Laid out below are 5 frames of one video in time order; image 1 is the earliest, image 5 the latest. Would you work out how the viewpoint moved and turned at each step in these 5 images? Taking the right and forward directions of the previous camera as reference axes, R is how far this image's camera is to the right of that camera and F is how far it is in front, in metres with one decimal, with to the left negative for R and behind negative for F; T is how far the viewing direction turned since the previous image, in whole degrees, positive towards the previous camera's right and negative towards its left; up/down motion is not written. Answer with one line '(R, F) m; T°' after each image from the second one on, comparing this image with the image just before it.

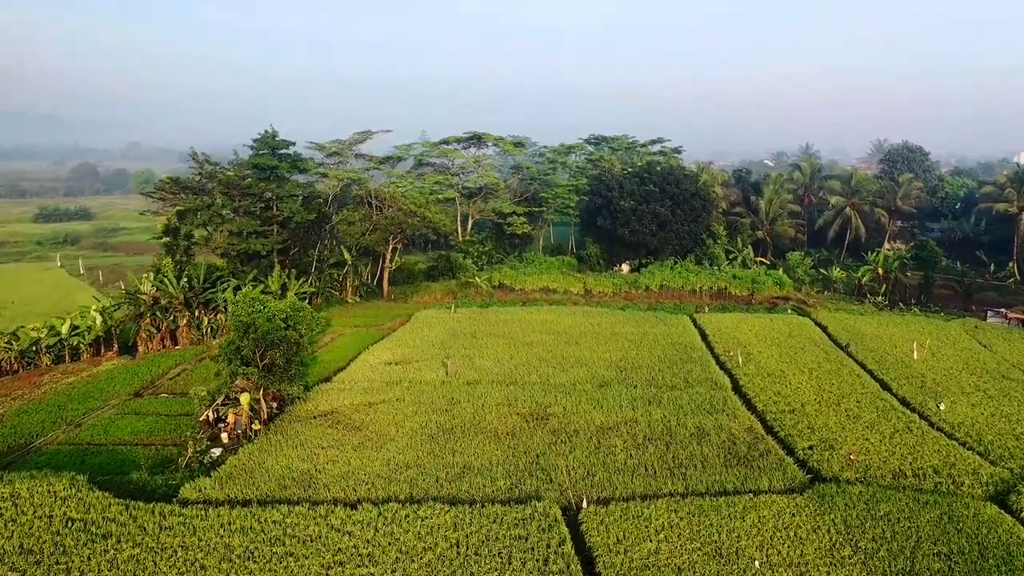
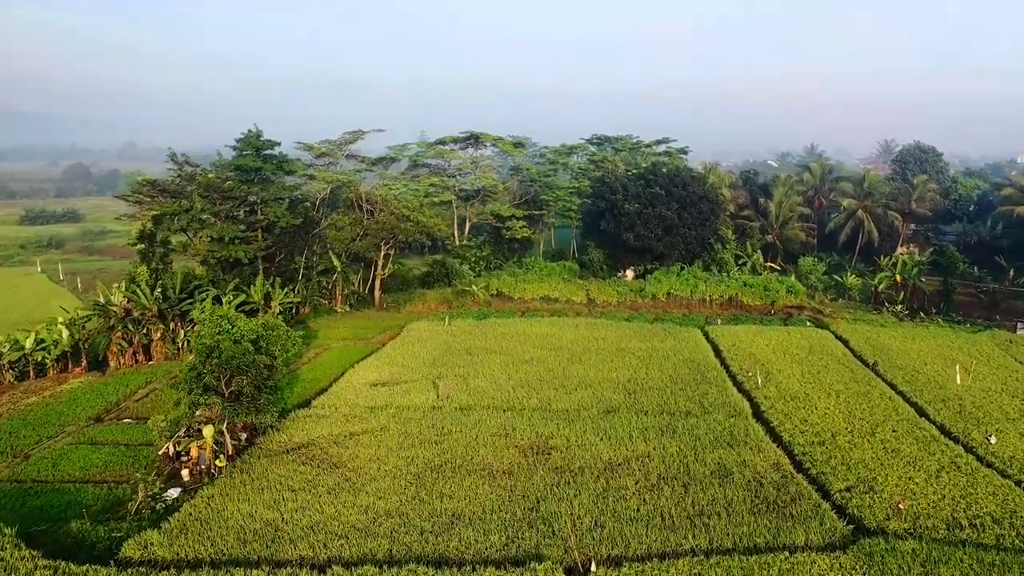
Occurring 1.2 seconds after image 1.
(+0.1, +1.3) m; 0°
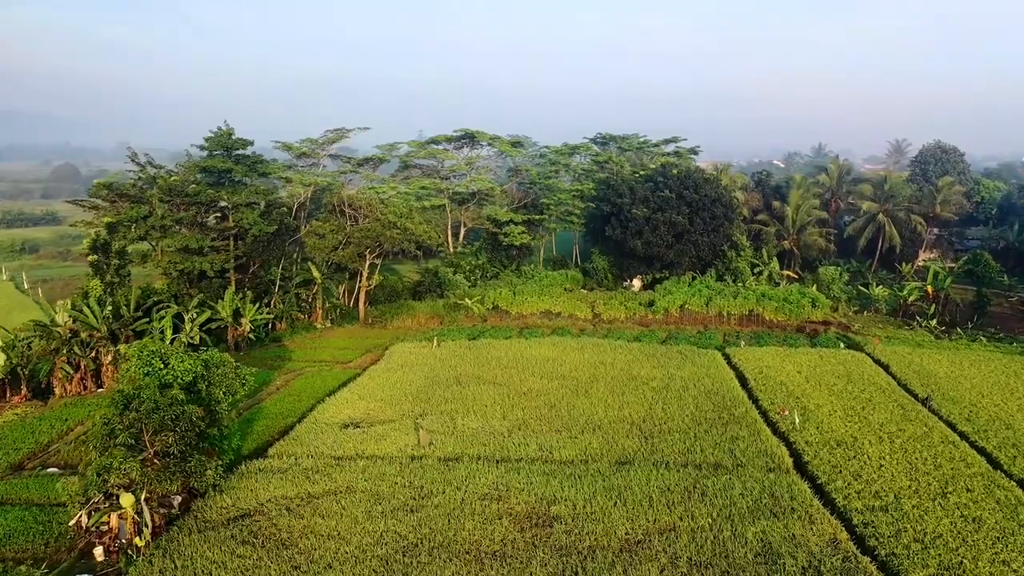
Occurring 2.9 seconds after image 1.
(+0.1, +2.1) m; 0°
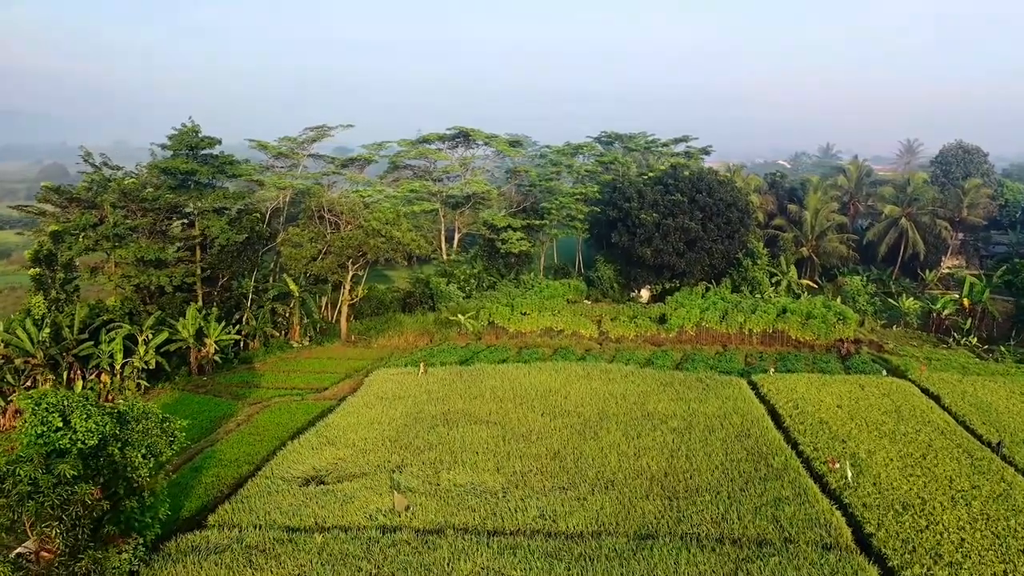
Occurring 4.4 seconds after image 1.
(+0.1, +2.0) m; 0°
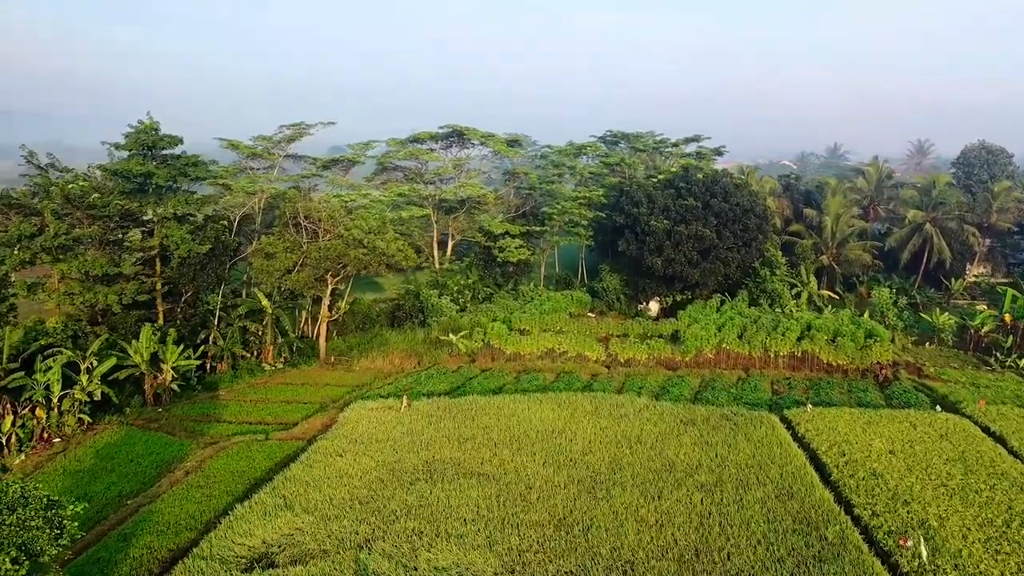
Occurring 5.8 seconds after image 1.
(+0.1, +1.9) m; 0°
